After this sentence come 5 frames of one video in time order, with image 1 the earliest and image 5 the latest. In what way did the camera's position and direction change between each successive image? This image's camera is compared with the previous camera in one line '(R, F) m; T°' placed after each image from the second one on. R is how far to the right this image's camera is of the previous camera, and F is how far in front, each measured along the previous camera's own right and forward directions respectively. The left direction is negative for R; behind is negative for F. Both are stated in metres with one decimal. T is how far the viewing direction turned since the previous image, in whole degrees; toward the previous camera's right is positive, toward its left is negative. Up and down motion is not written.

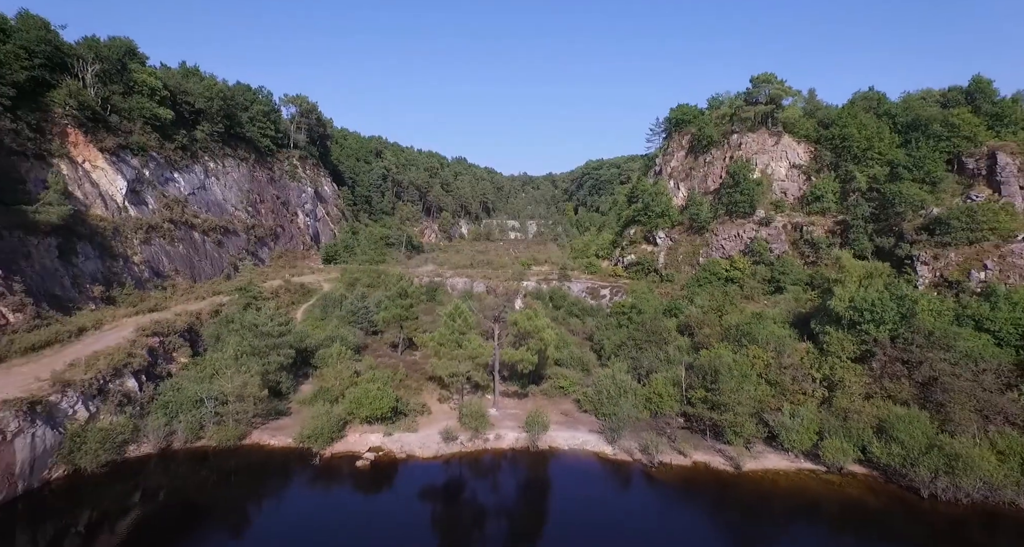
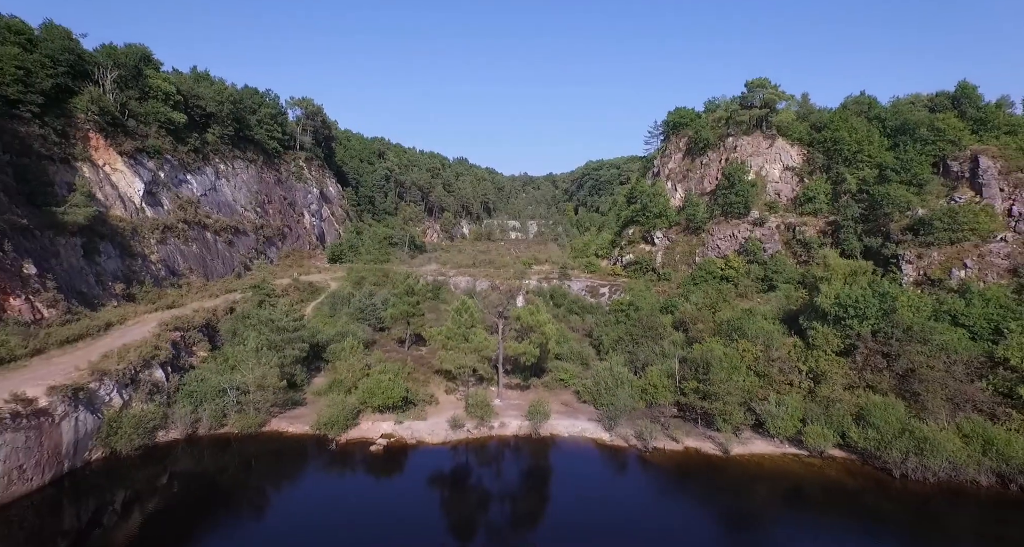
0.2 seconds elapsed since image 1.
(-0.2, -1.7) m; 0°
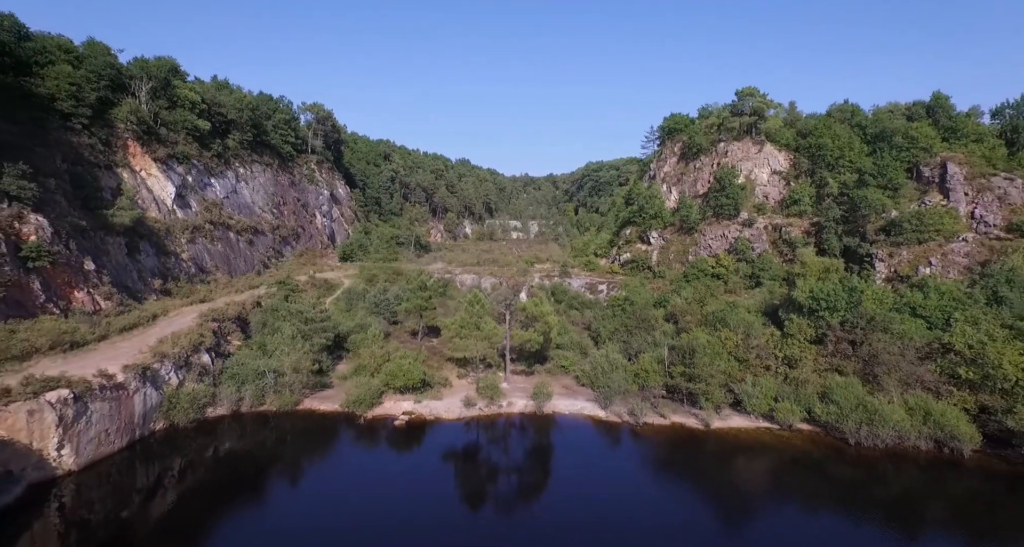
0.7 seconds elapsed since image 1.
(-0.4, -3.5) m; 0°
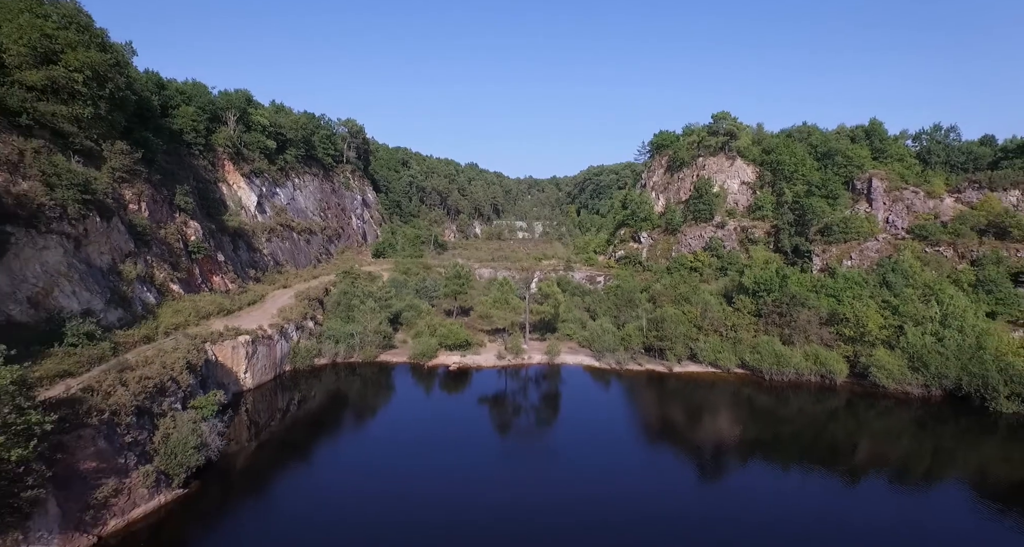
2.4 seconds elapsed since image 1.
(-1.4, -12.0) m; 0°
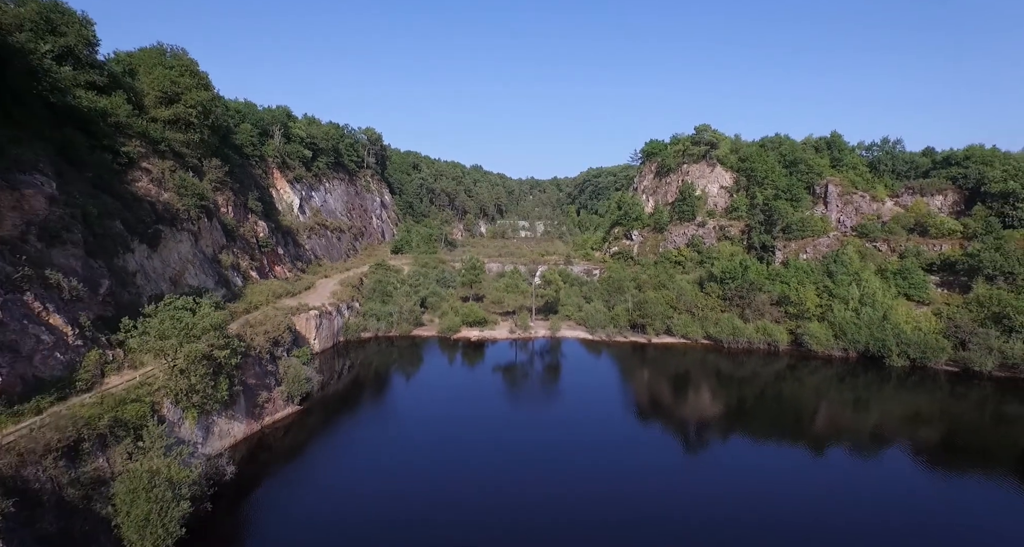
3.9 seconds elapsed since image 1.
(-0.8, -9.5) m; 0°
